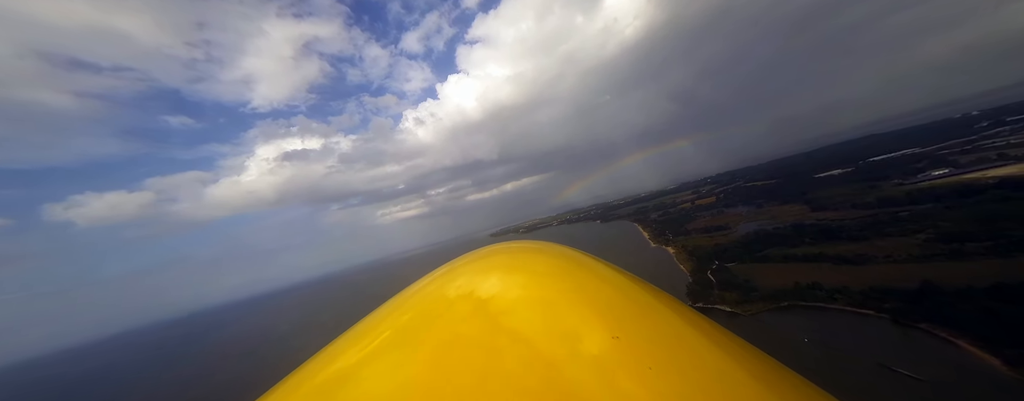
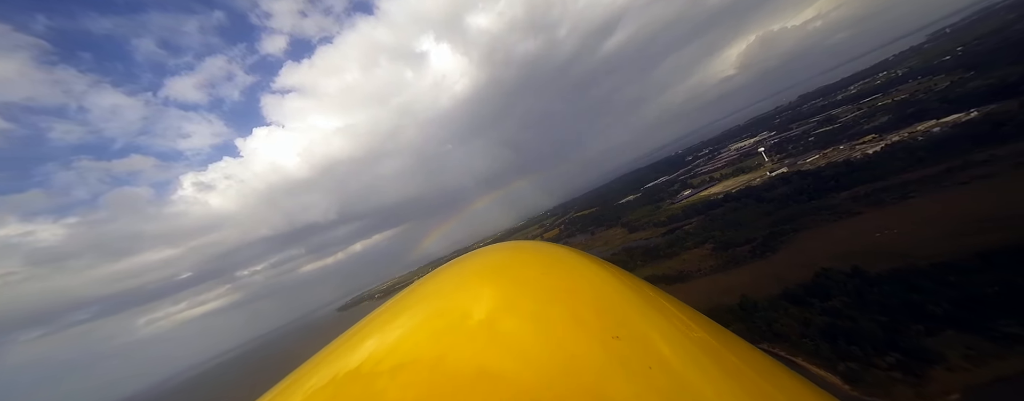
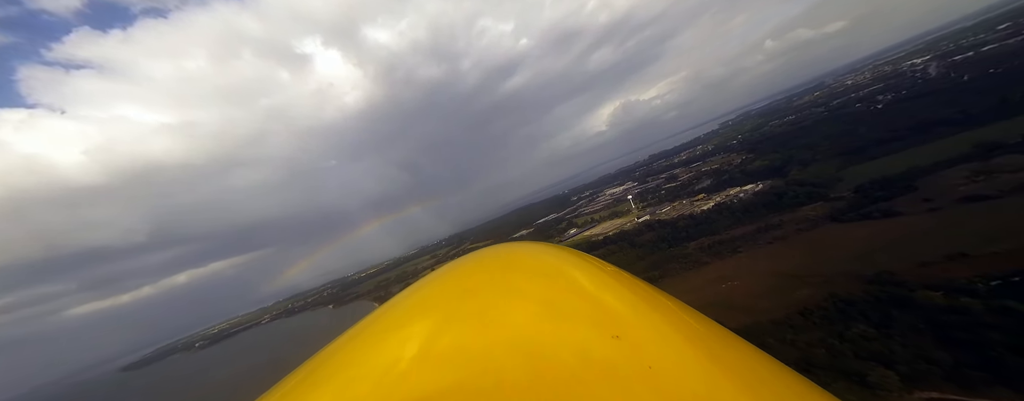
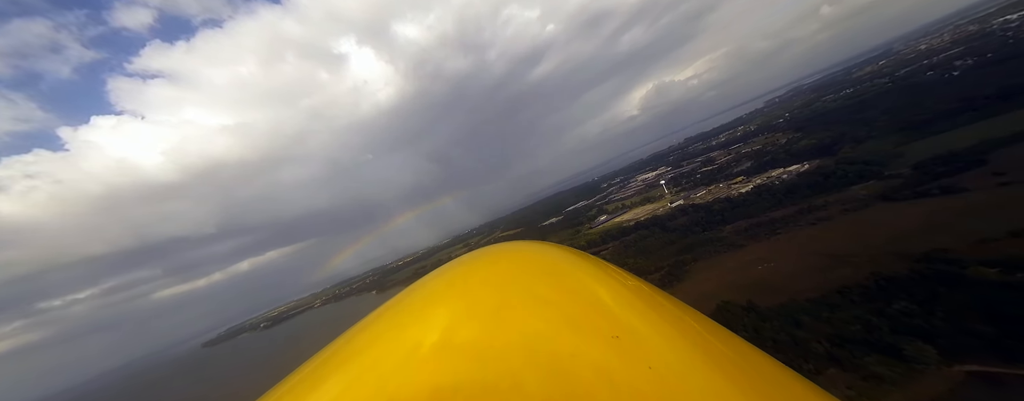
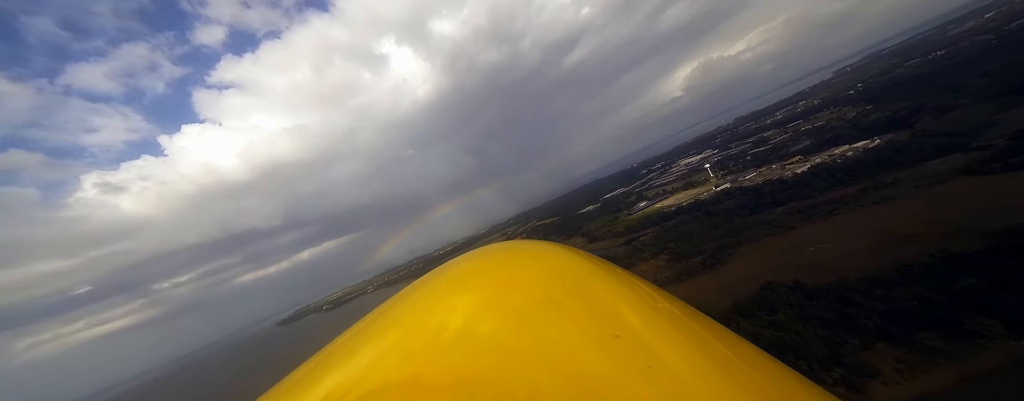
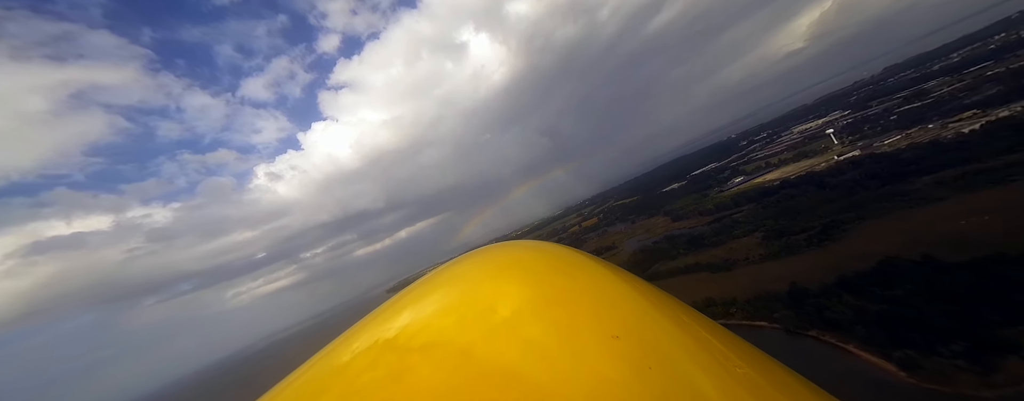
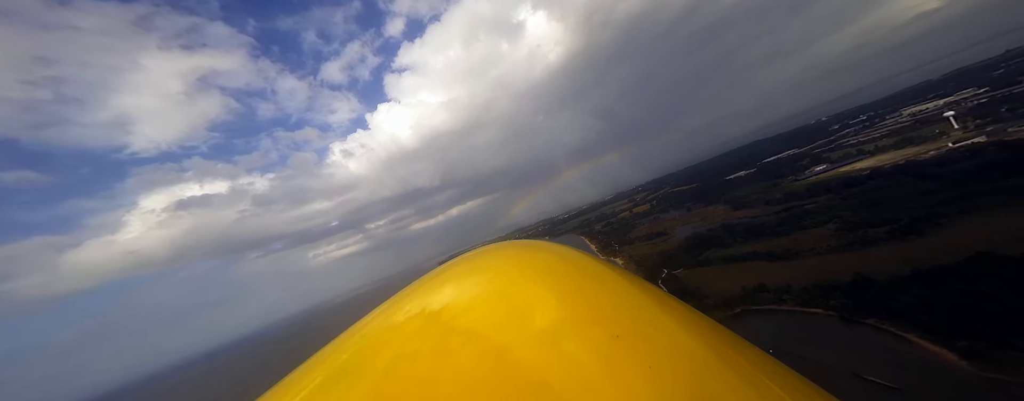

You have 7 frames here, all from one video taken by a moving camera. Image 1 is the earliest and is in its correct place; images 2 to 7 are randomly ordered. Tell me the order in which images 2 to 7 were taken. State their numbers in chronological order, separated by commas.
7, 6, 2, 5, 4, 3
